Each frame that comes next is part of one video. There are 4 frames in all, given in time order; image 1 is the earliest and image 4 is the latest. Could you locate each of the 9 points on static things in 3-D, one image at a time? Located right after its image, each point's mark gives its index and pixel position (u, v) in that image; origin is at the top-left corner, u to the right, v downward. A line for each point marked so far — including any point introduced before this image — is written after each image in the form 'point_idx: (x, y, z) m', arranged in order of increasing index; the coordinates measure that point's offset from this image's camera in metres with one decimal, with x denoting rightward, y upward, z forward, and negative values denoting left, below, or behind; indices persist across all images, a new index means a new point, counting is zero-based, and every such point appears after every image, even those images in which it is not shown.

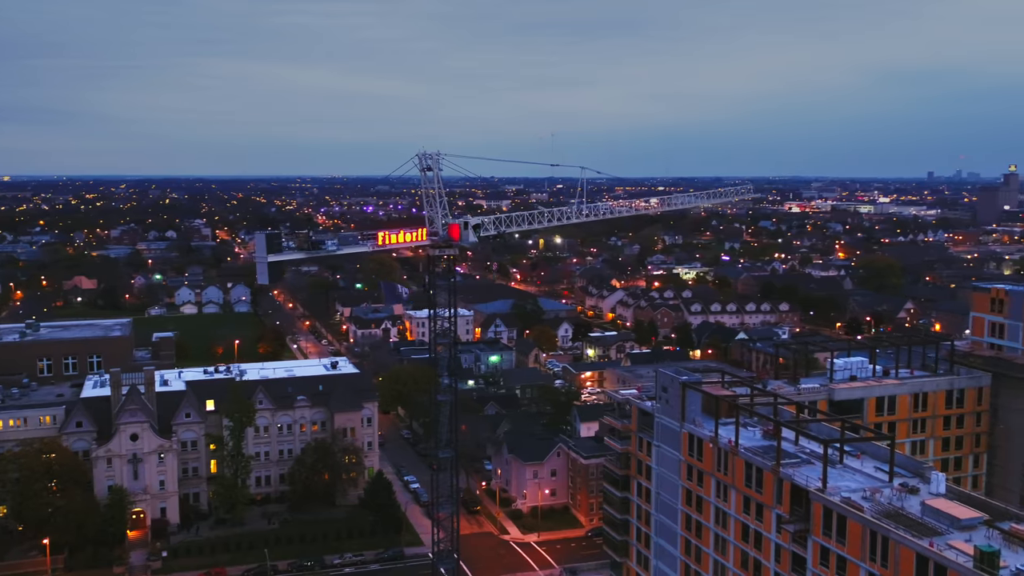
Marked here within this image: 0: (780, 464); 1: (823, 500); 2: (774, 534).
0: (+4.8, -3.2, +17.3) m
1: (+5.1, -3.5, +15.9) m
2: (+4.8, -4.5, +17.4) m
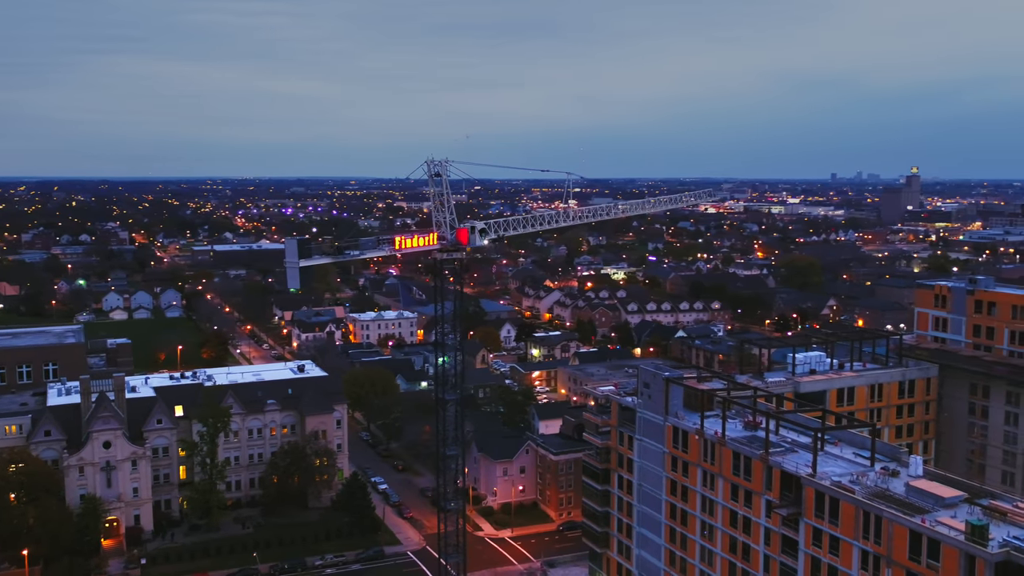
0: (+4.9, -3.2, +18.4) m
1: (+5.4, -3.5, +17.0) m
2: (+4.9, -4.4, +18.5) m
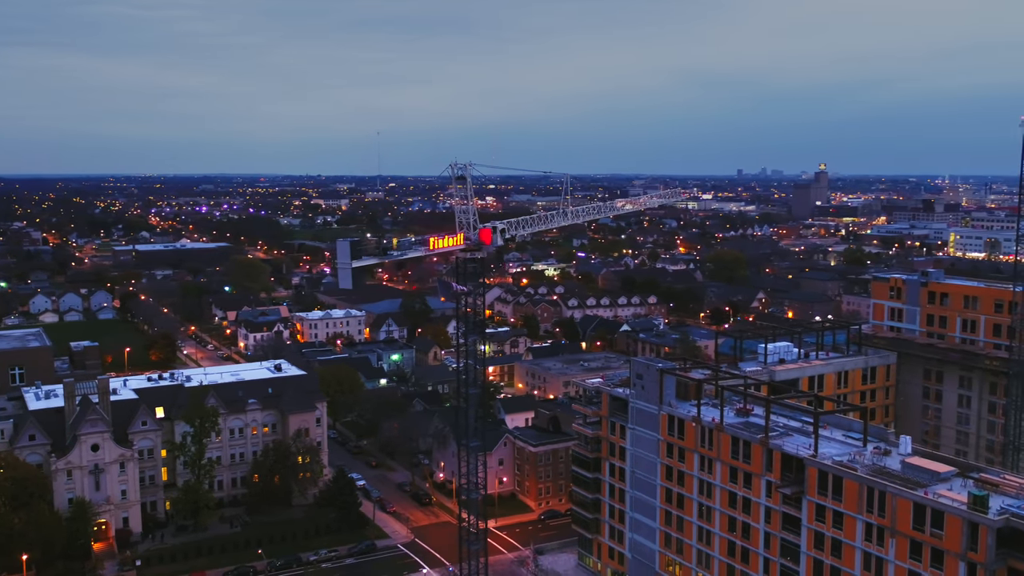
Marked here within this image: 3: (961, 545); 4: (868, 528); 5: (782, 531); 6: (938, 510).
0: (+5.3, -3.0, +19.7) m
1: (+5.8, -3.4, +18.3) m
2: (+5.2, -4.3, +19.8) m
3: (+7.3, -4.2, +15.6) m
4: (+6.4, -4.3, +17.3) m
5: (+5.4, -4.9, +19.4) m
6: (+7.1, -3.7, +16.0) m
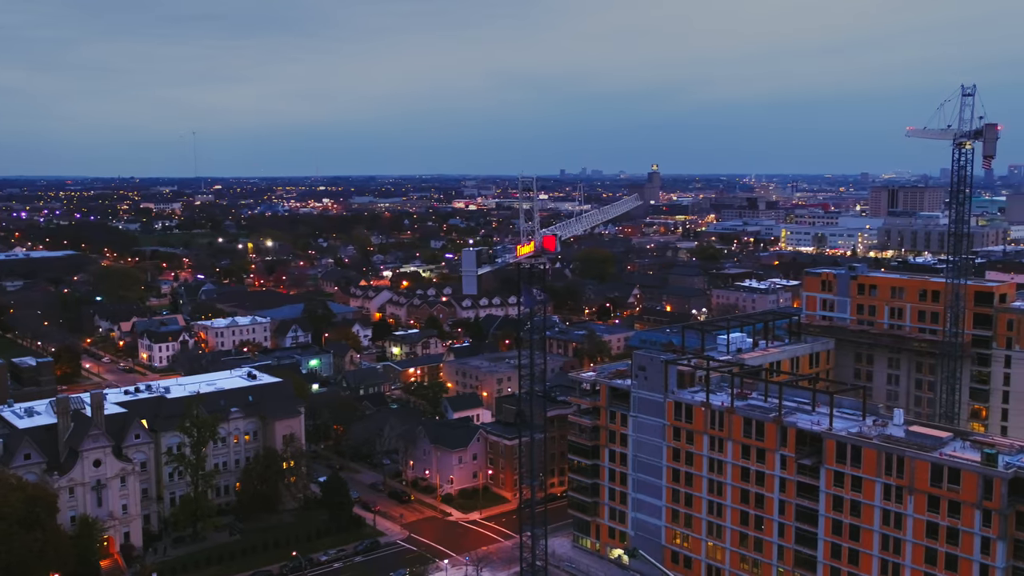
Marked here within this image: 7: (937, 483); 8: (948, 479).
0: (+6.3, -3.0, +22.2) m
1: (+7.1, -3.2, +21.0) m
2: (+6.2, -4.2, +22.3) m
3: (+9.0, -4.0, +18.6) m
4: (+7.9, -4.2, +20.1) m
5: (+6.5, -4.8, +22.0) m
6: (+8.7, -3.6, +18.9) m
7: (+8.5, -3.9, +19.2) m
8: (+8.7, -3.8, +19.1) m
